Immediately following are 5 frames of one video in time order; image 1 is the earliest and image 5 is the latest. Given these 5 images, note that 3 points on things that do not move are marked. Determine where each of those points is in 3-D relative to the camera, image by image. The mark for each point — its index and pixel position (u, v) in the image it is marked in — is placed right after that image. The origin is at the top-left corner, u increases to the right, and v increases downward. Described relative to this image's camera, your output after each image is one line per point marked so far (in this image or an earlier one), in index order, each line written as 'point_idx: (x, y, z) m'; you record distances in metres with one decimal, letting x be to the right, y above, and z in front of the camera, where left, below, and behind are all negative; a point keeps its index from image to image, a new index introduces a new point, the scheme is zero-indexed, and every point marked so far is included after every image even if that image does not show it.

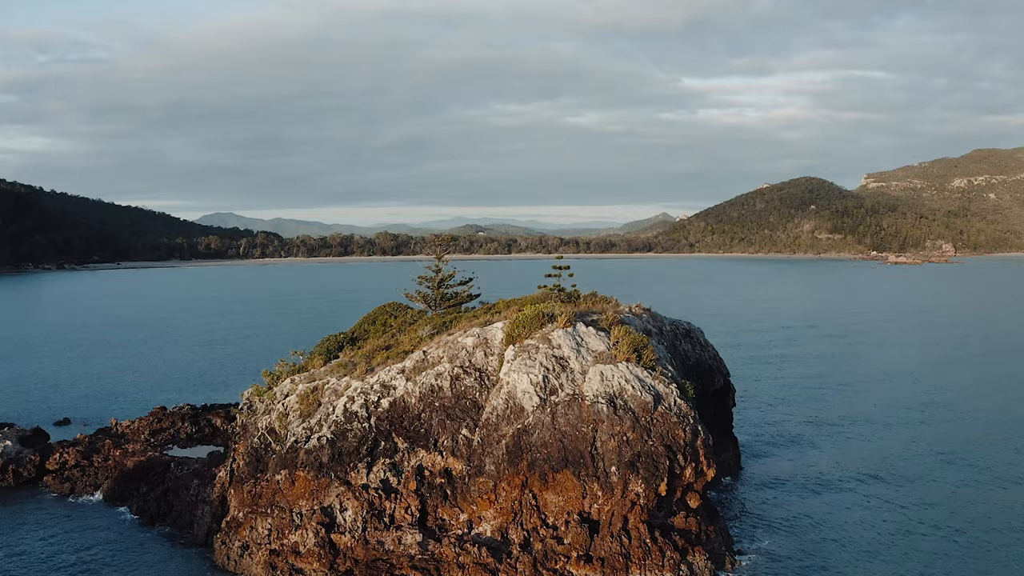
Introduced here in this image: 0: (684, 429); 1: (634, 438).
0: (+2.7, -2.2, +10.1) m
1: (+1.9, -2.4, +9.9) m
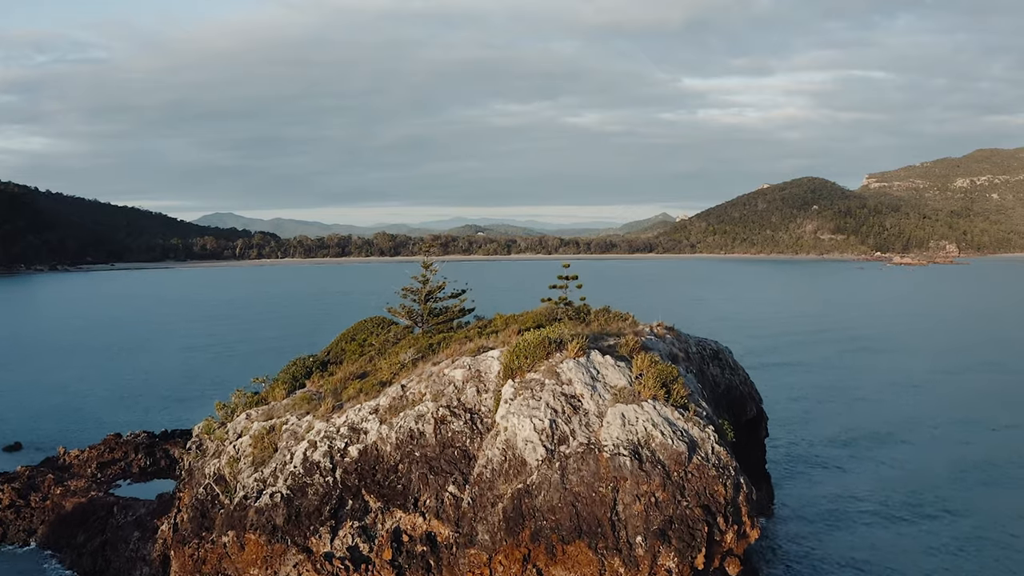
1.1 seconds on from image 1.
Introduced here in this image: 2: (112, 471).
0: (+2.7, -2.5, +8.2) m
1: (+1.9, -2.6, +8.0) m
2: (-8.1, -3.7, +13.2) m
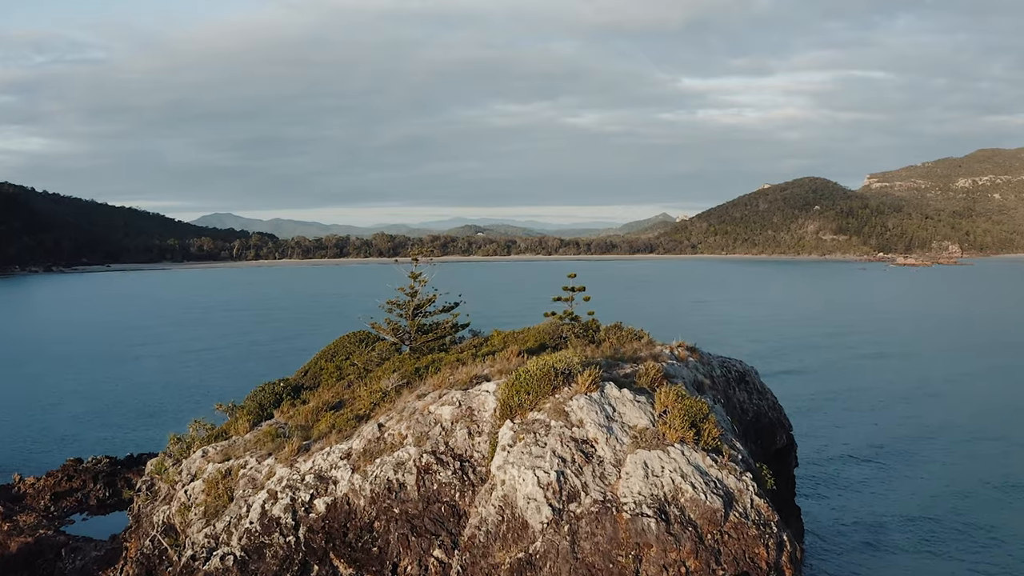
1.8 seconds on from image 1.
0: (+2.7, -2.7, +6.9) m
1: (+1.9, -2.8, +6.7) m
2: (-8.2, -4.0, +11.9) m
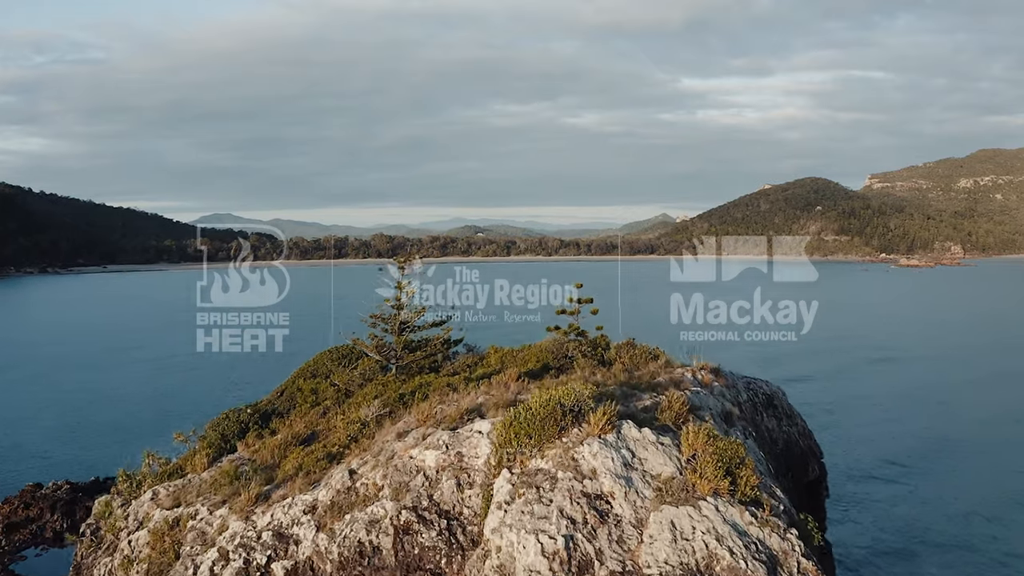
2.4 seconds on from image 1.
0: (+2.7, -2.9, +5.8) m
1: (+1.9, -3.0, +5.6) m
2: (-8.2, -4.1, +10.8) m
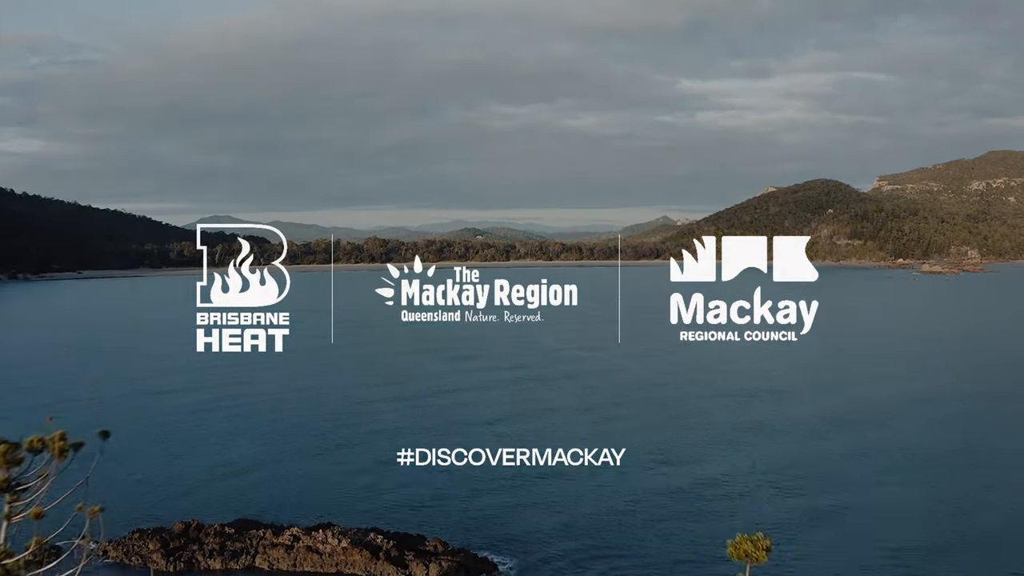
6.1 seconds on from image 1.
0: (+2.6, -3.9, -0.9) m
1: (+1.8, -4.1, -1.1) m
2: (-8.3, -5.2, +4.1) m
